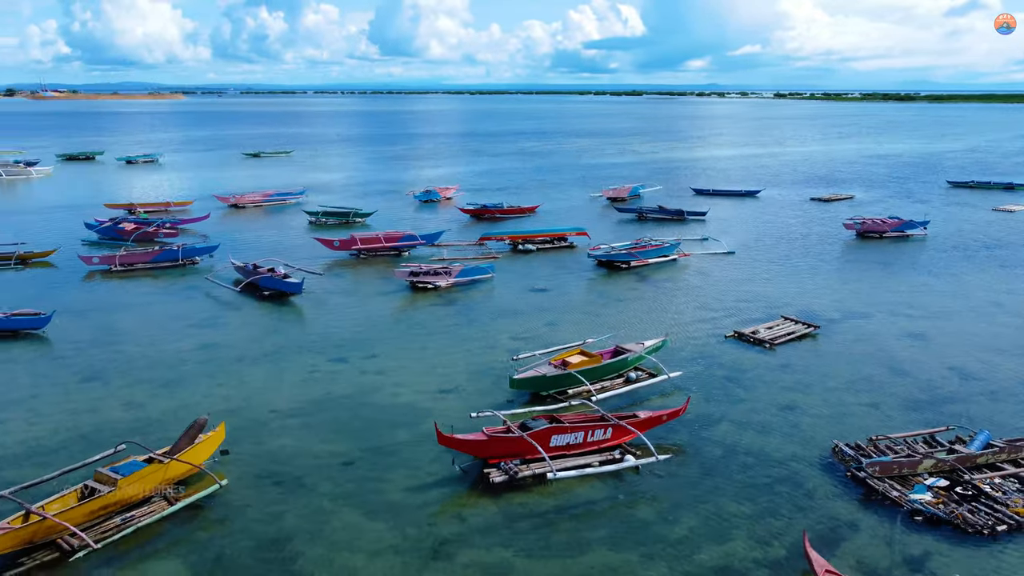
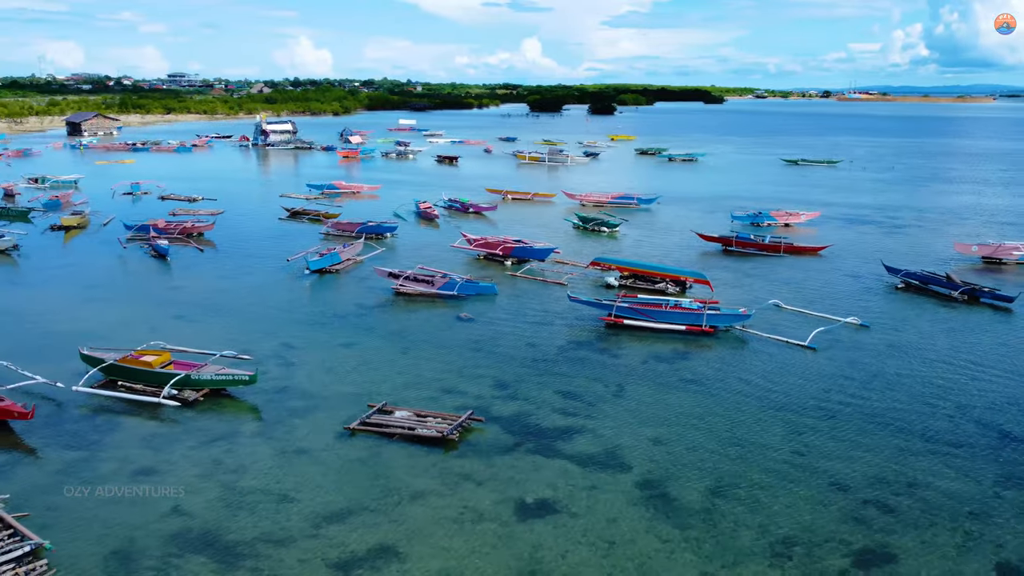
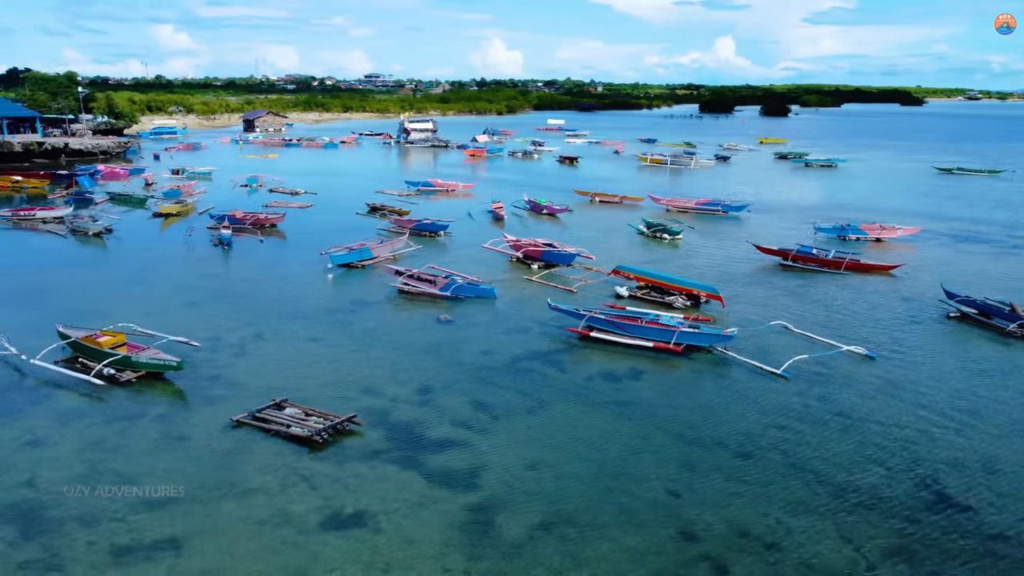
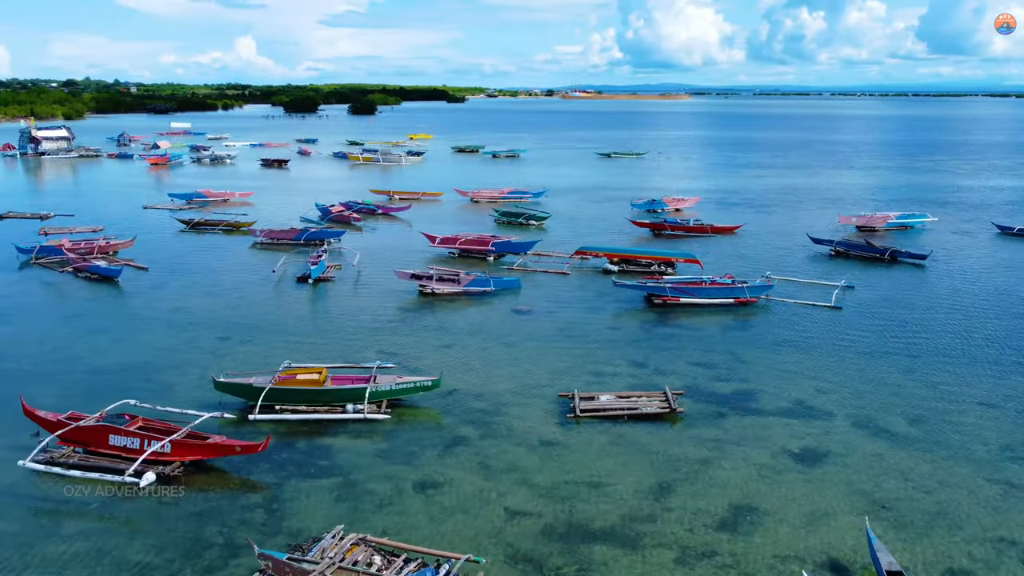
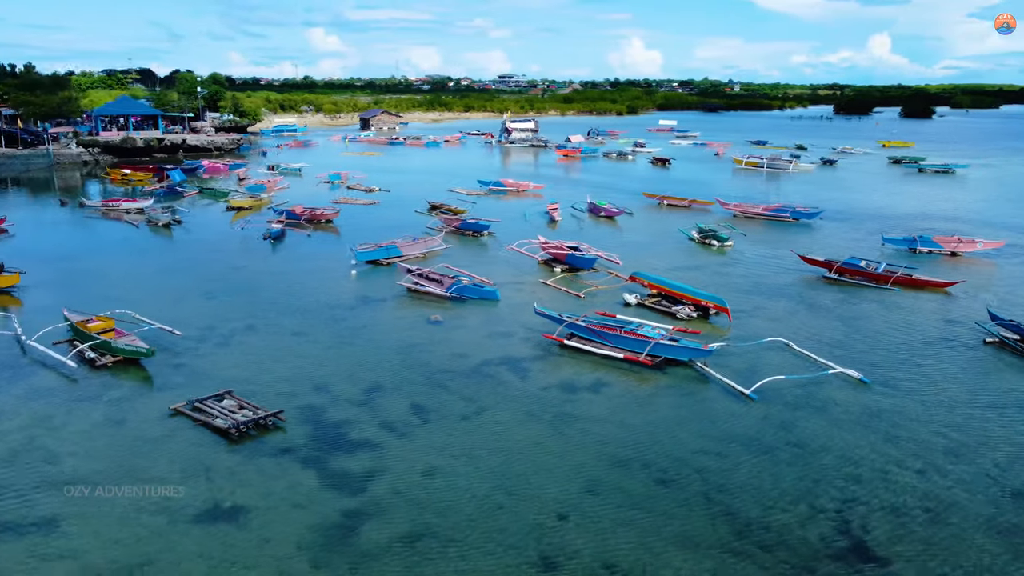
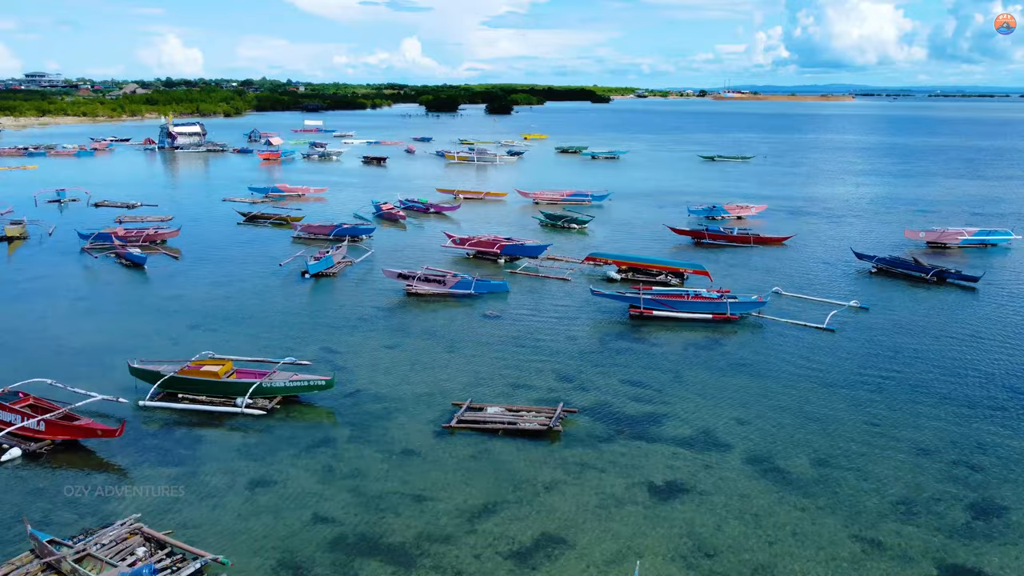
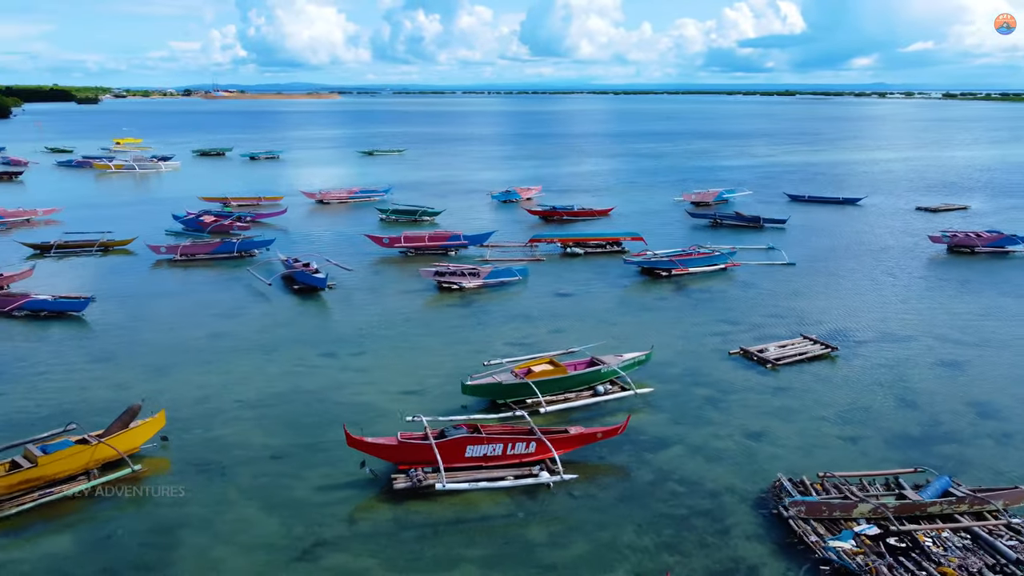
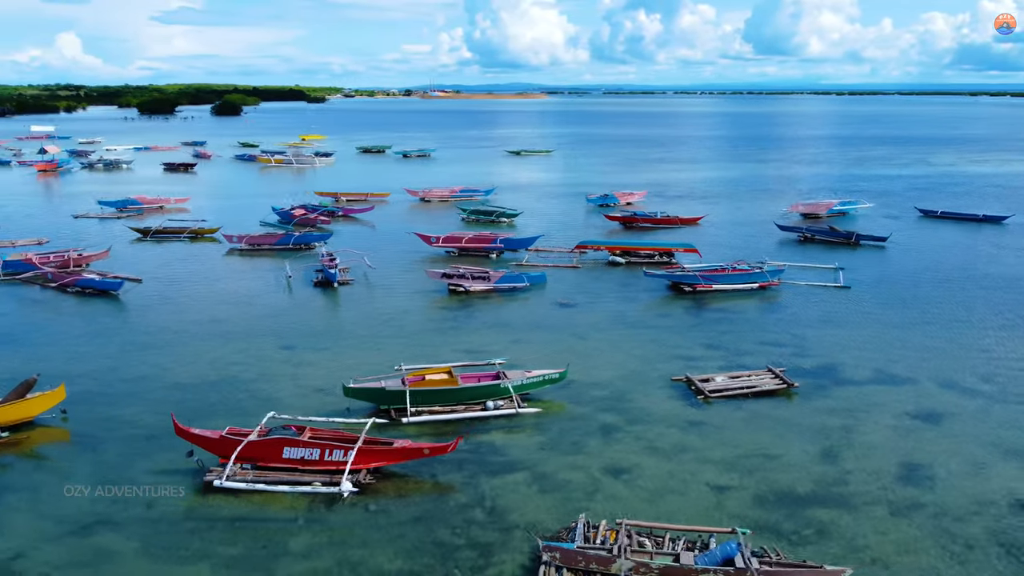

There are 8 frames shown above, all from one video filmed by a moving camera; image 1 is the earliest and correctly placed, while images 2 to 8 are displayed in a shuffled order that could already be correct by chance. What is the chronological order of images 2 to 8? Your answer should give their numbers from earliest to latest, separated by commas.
7, 8, 4, 6, 2, 3, 5
